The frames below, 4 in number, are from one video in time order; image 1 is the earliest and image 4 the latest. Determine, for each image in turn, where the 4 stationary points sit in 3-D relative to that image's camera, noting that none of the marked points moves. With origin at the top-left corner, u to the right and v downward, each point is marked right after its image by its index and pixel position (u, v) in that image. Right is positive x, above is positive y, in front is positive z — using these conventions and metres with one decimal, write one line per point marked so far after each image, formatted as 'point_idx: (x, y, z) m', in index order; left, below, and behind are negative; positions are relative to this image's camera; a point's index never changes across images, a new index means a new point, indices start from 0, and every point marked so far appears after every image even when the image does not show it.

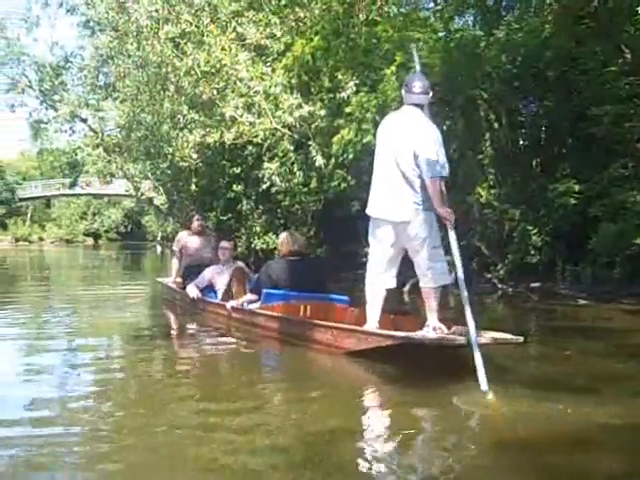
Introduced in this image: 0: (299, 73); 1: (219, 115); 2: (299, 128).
0: (-0.4, +3.2, +17.3) m
1: (-2.0, +2.5, +18.2) m
2: (-0.4, +2.2, +17.6) m
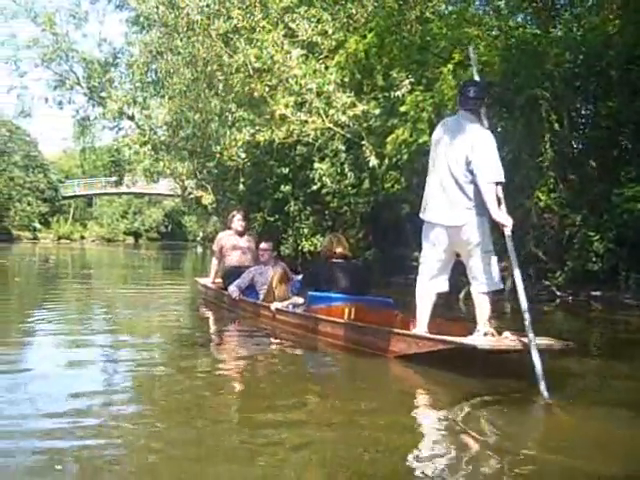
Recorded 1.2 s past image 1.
0: (+0.6, +3.2, +16.8) m
1: (-1.0, +2.5, +17.8) m
2: (+0.6, +2.2, +17.2) m
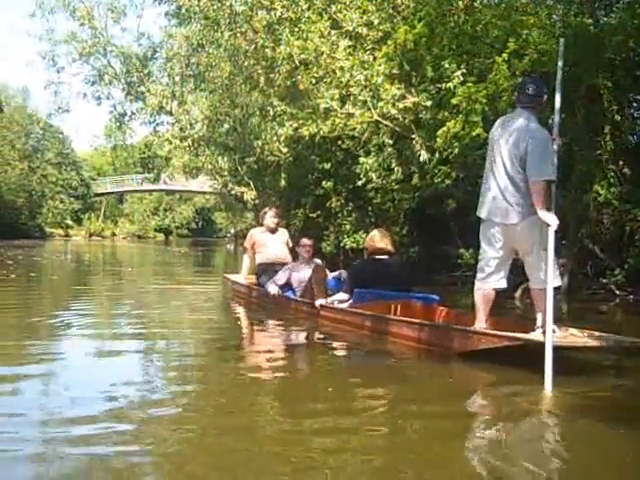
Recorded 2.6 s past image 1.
0: (+1.4, +3.2, +16.3) m
1: (-0.1, +2.6, +17.3) m
2: (+1.4, +2.2, +16.7) m
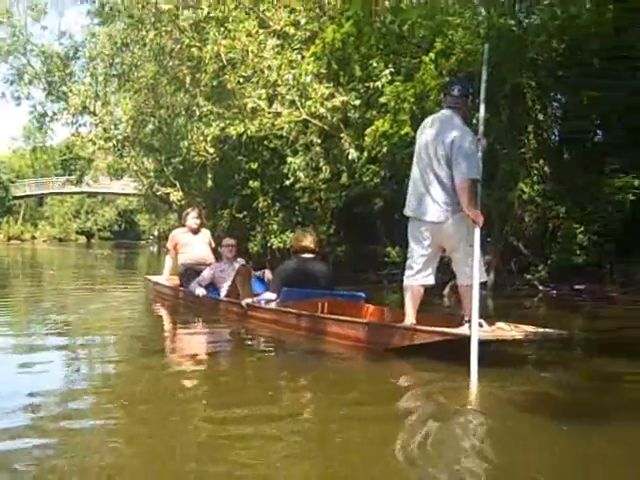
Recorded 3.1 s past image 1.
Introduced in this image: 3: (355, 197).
0: (+0.1, +3.2, +16.4) m
1: (-1.5, +2.6, +17.3) m
2: (+0.1, +2.2, +16.7) m
3: (+0.8, +0.9, +19.4) m
